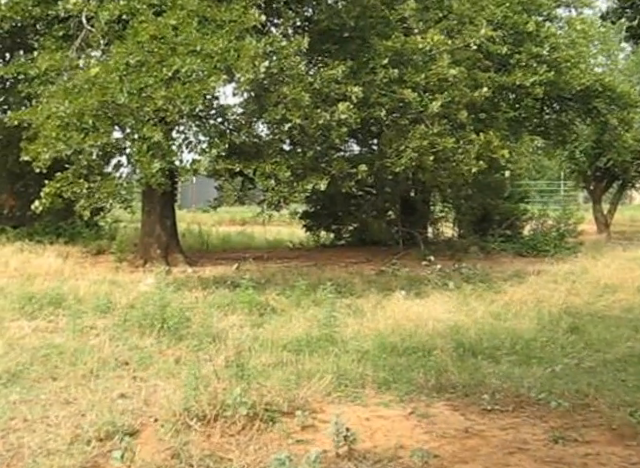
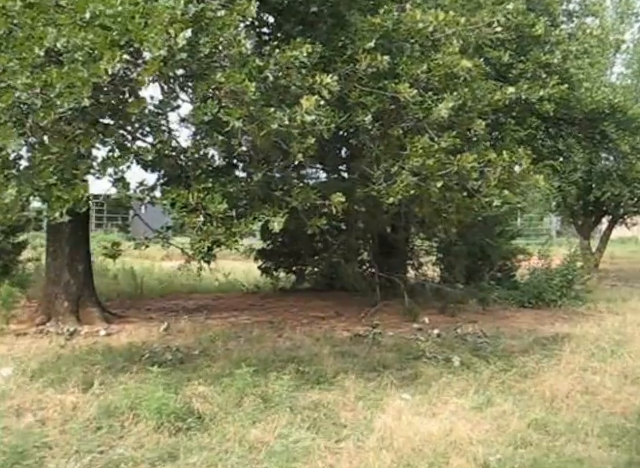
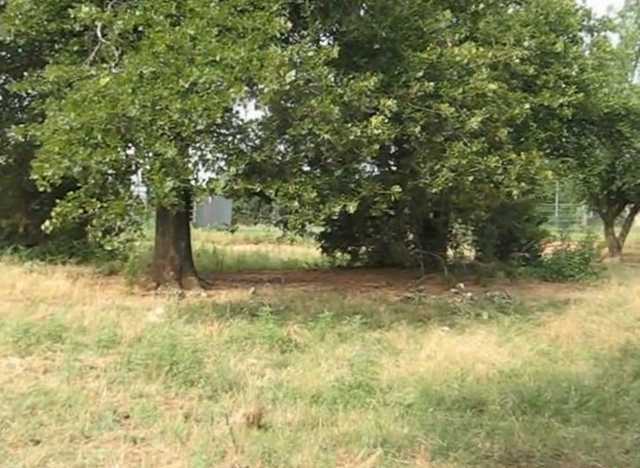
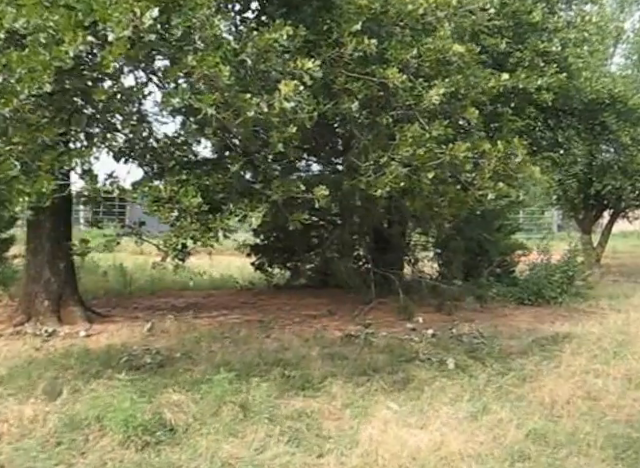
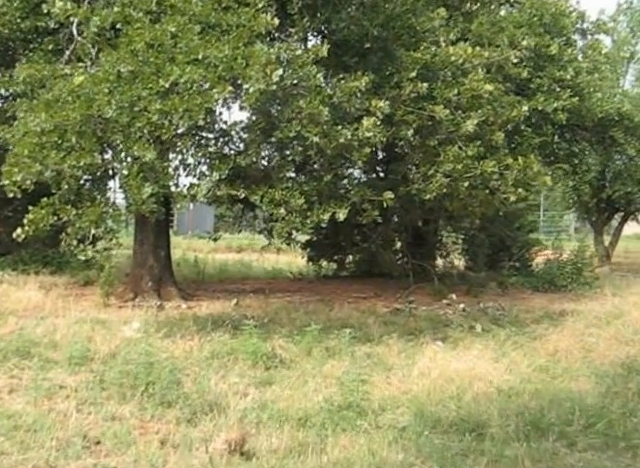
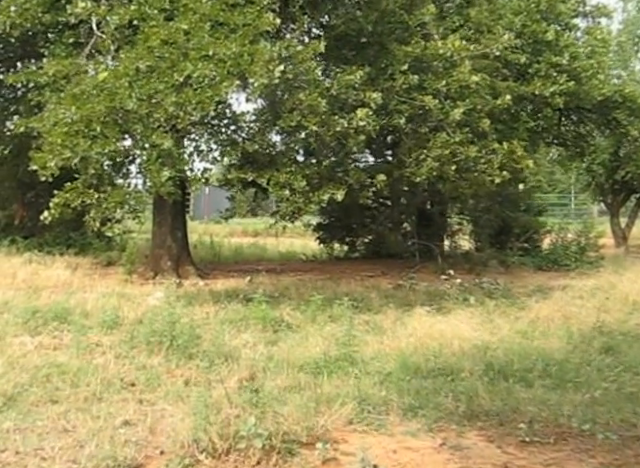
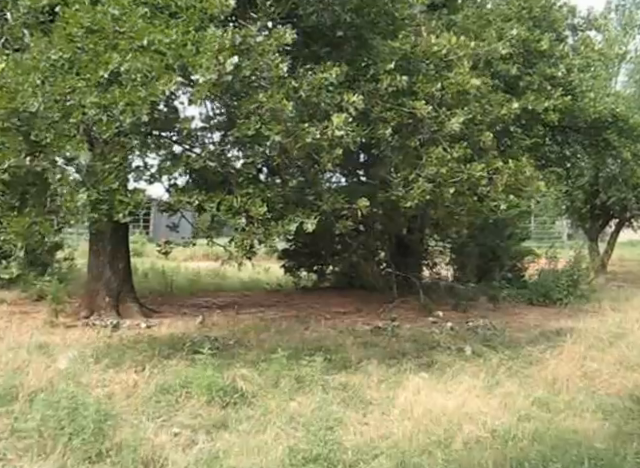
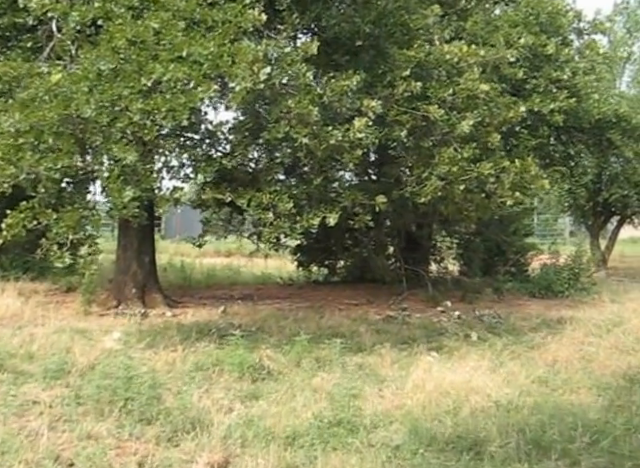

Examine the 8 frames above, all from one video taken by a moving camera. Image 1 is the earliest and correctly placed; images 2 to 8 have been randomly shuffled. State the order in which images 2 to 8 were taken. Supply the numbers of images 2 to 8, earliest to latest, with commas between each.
6, 3, 5, 8, 7, 2, 4
